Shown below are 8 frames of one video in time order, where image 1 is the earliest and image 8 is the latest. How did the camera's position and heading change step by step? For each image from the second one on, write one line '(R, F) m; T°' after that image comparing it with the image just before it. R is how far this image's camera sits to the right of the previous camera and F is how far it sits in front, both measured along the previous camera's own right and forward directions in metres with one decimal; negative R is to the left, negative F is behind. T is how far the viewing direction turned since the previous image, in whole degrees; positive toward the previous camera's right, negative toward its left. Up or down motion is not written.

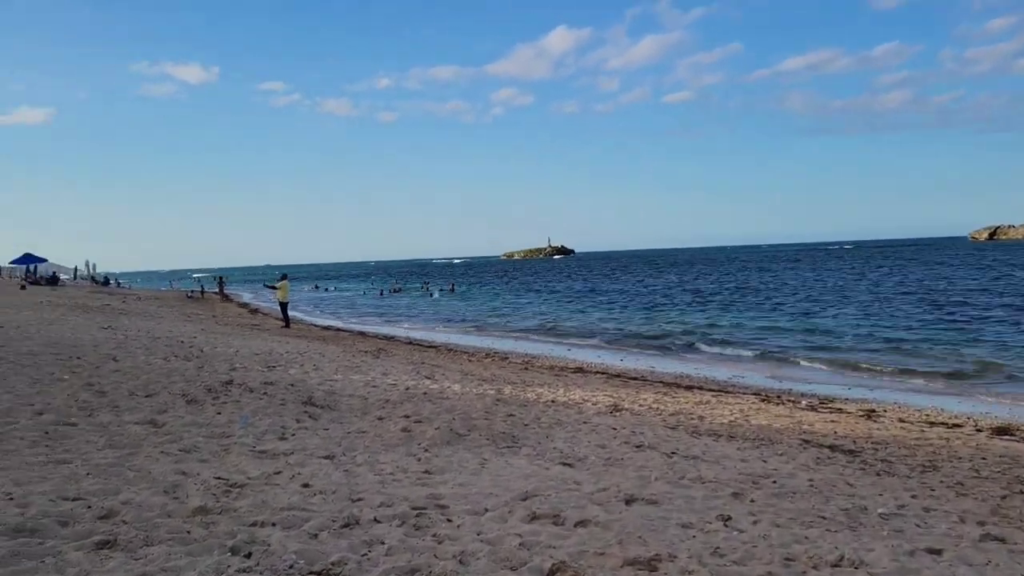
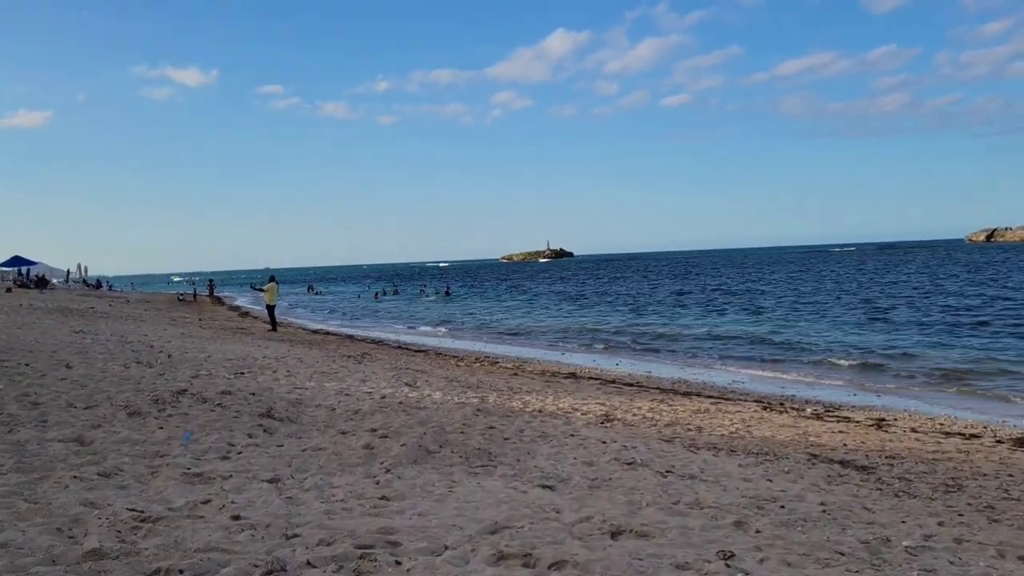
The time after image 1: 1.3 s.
(+0.2, +0.7) m; 0°
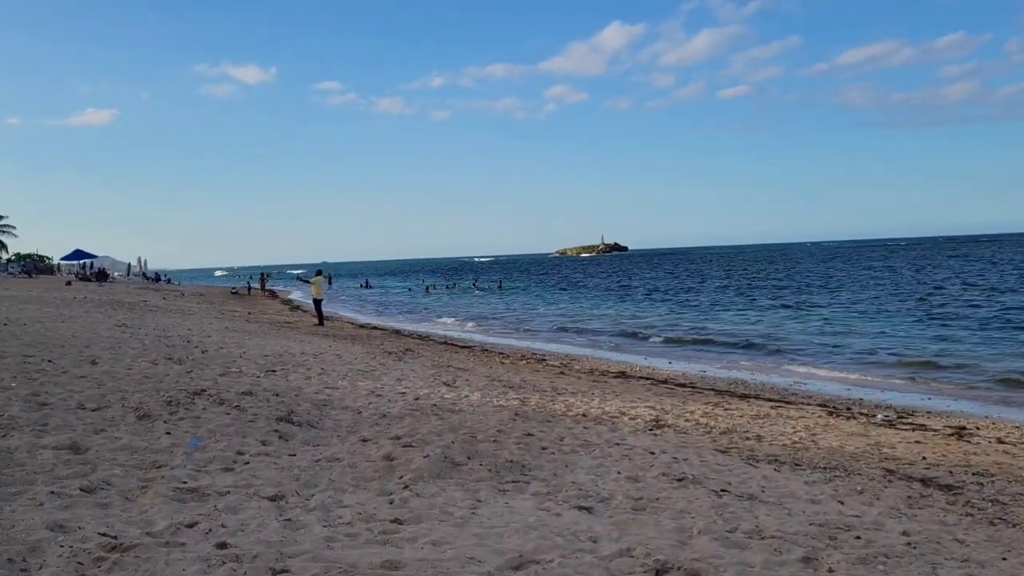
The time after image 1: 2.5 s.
(+0.1, +0.7) m; -4°
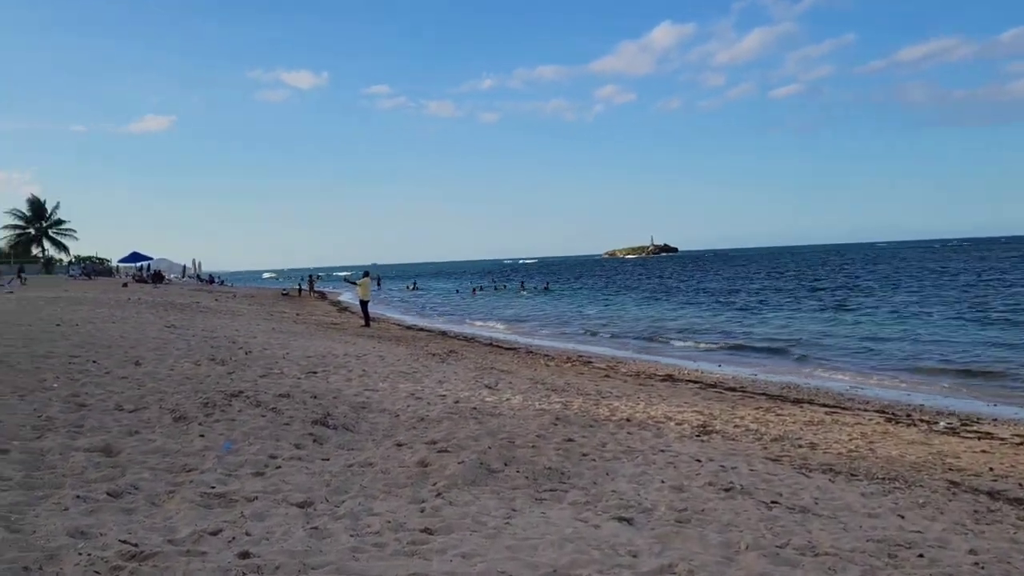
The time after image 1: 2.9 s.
(+0.1, +0.3) m; -4°
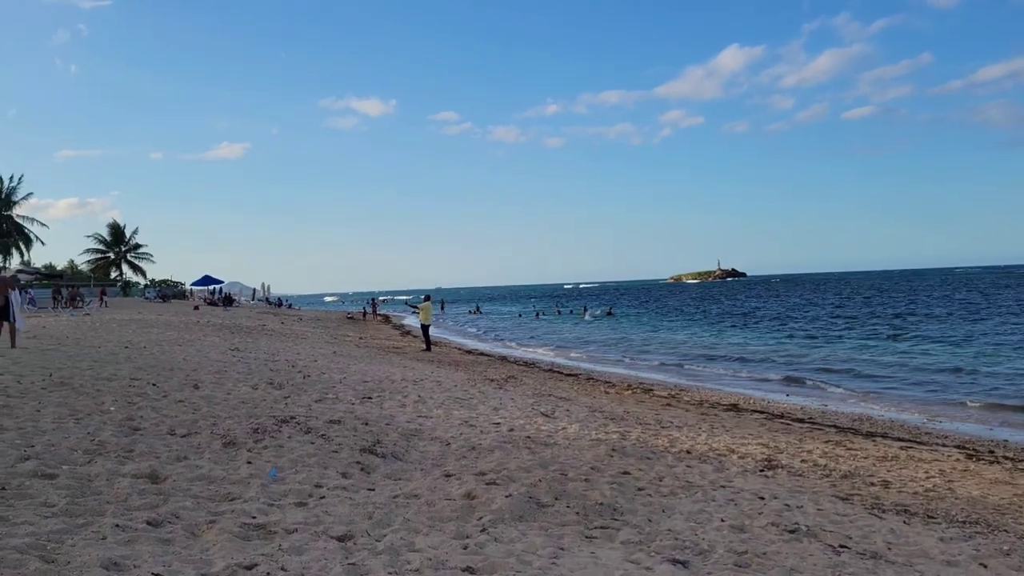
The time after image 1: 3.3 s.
(+0.1, +0.2) m; -5°
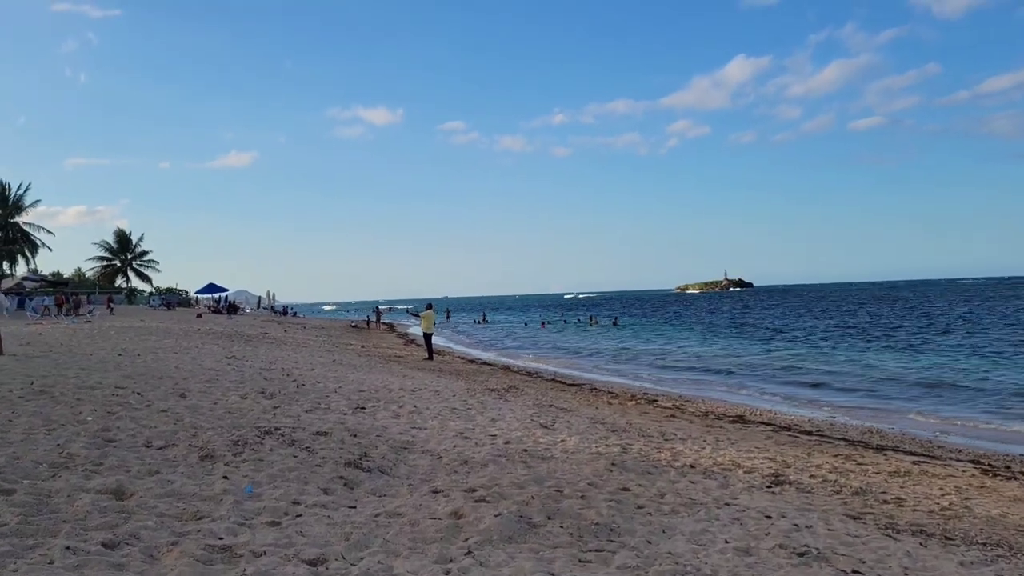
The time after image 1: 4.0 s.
(+0.1, +0.3) m; -1°
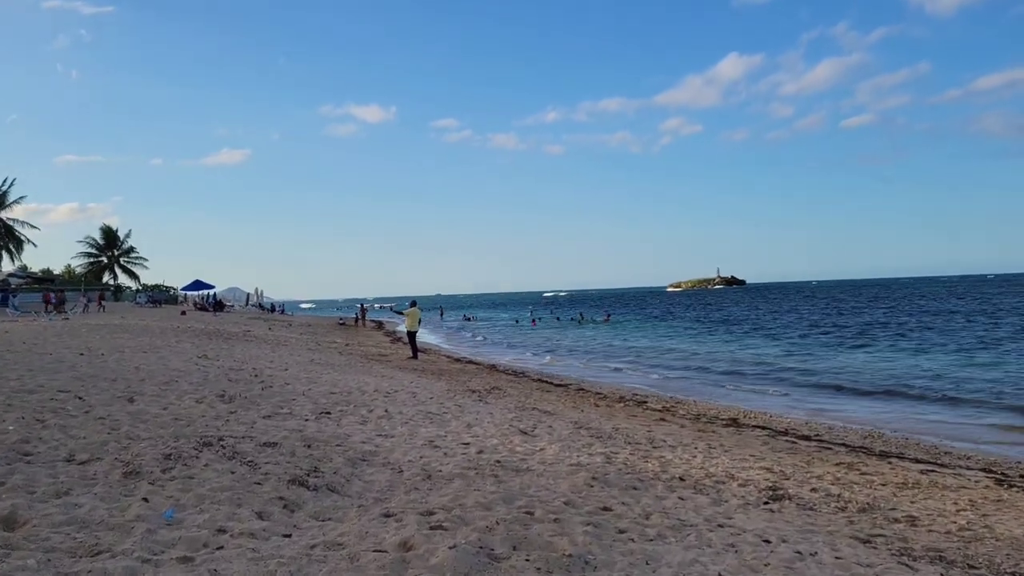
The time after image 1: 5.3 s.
(+0.2, +0.6) m; 0°
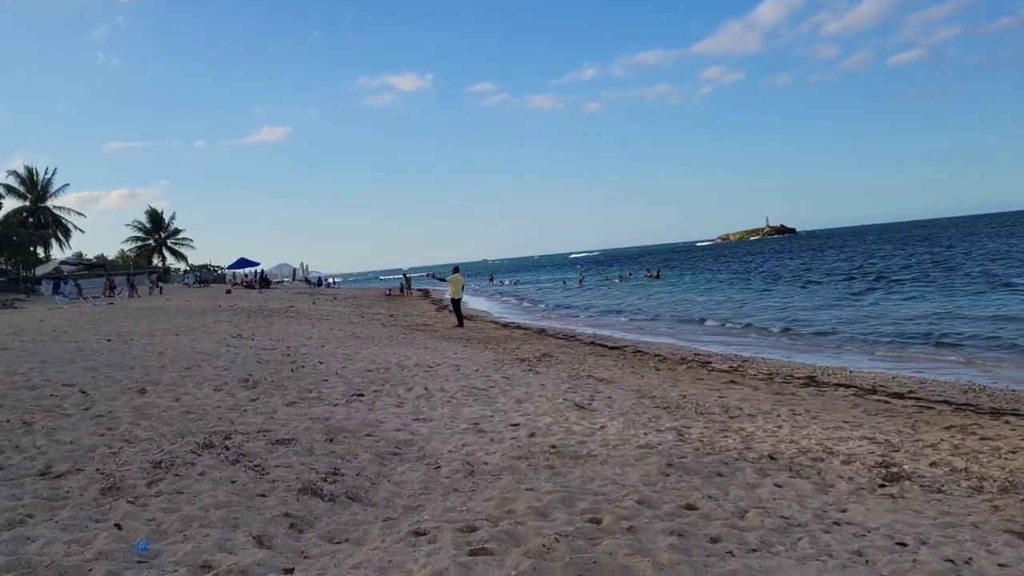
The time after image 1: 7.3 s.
(0.0, +1.2) m; -4°
